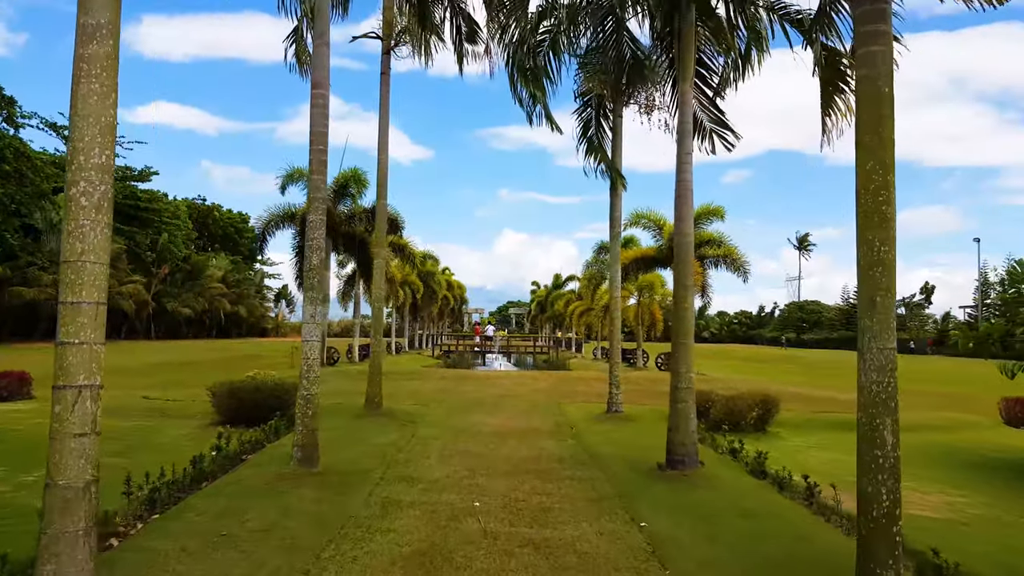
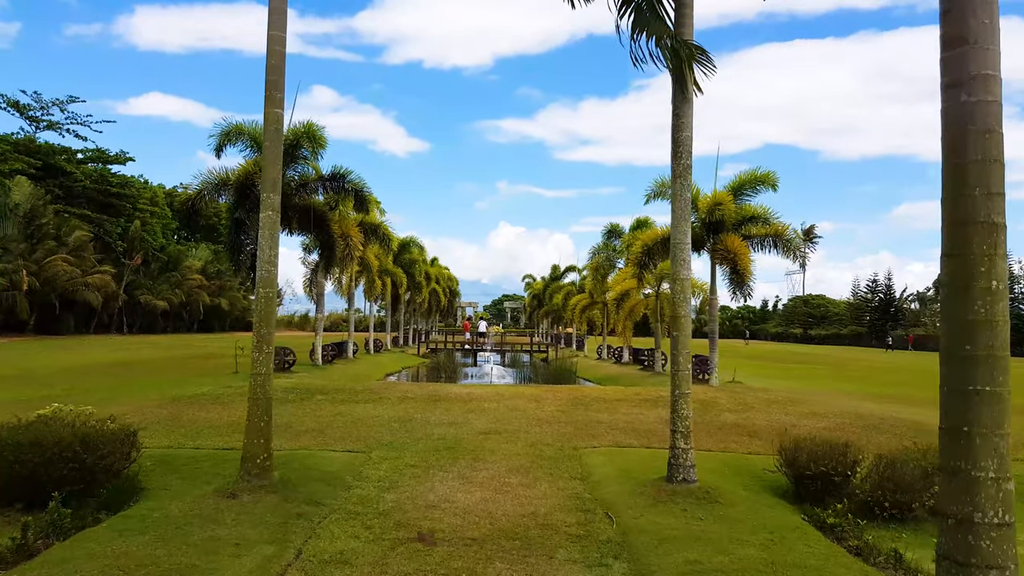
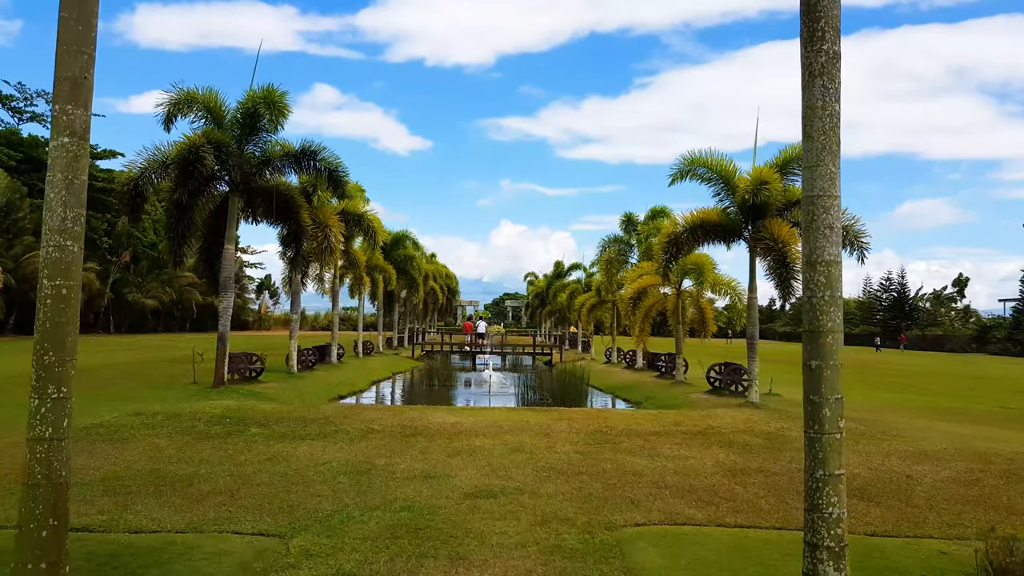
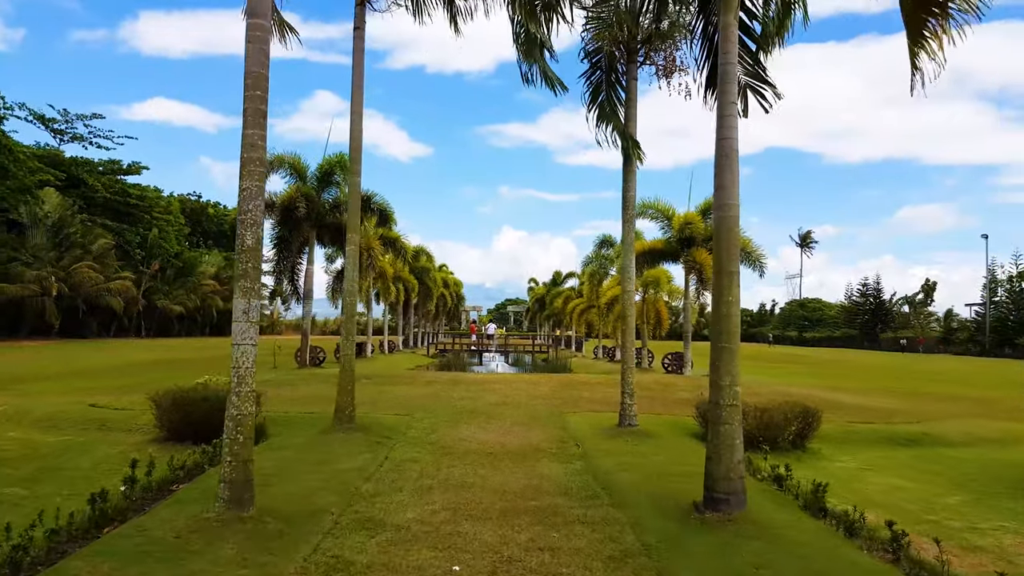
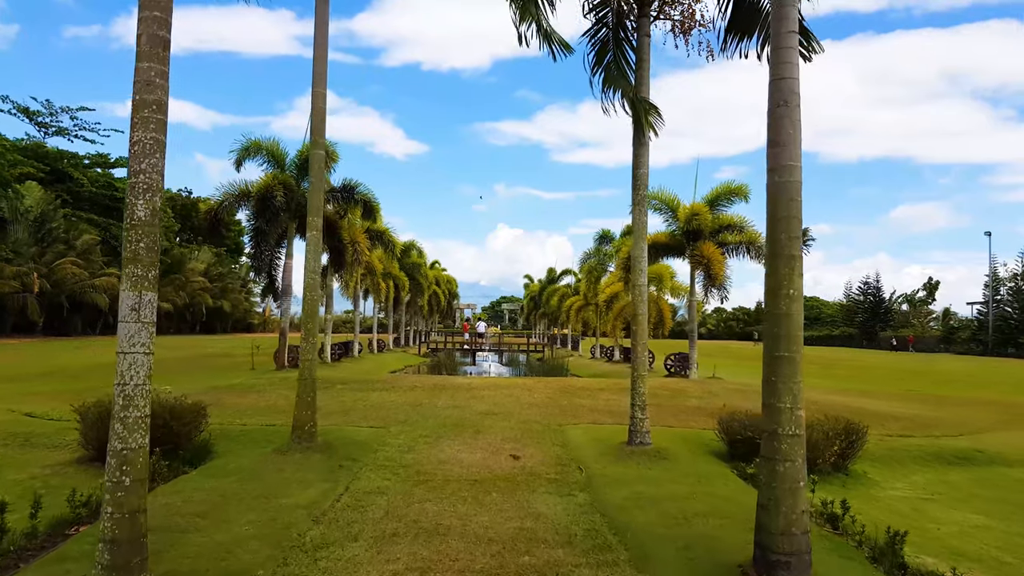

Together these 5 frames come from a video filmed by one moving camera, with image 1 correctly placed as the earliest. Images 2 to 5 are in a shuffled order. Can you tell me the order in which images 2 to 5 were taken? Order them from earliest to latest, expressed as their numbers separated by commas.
4, 5, 2, 3
